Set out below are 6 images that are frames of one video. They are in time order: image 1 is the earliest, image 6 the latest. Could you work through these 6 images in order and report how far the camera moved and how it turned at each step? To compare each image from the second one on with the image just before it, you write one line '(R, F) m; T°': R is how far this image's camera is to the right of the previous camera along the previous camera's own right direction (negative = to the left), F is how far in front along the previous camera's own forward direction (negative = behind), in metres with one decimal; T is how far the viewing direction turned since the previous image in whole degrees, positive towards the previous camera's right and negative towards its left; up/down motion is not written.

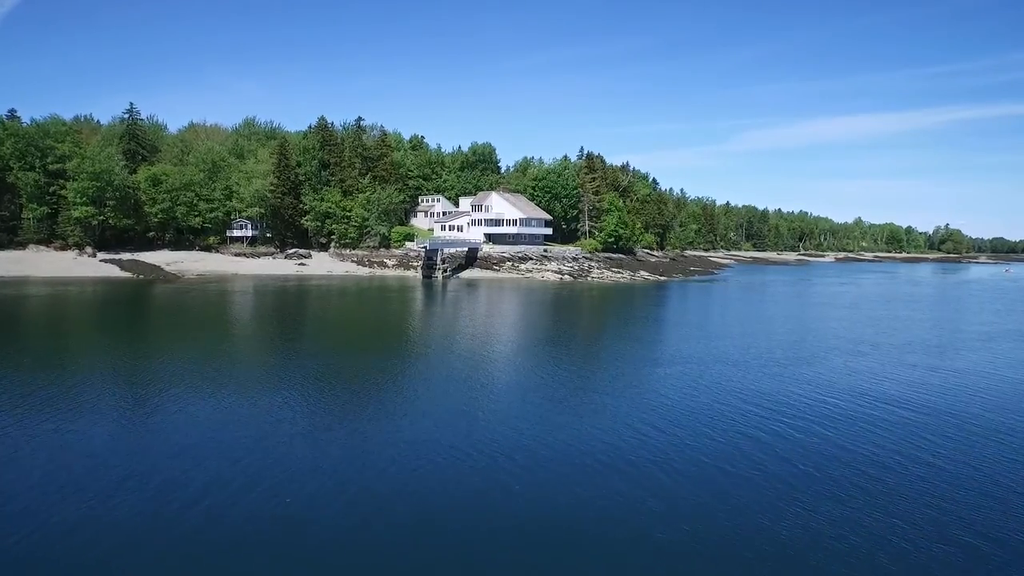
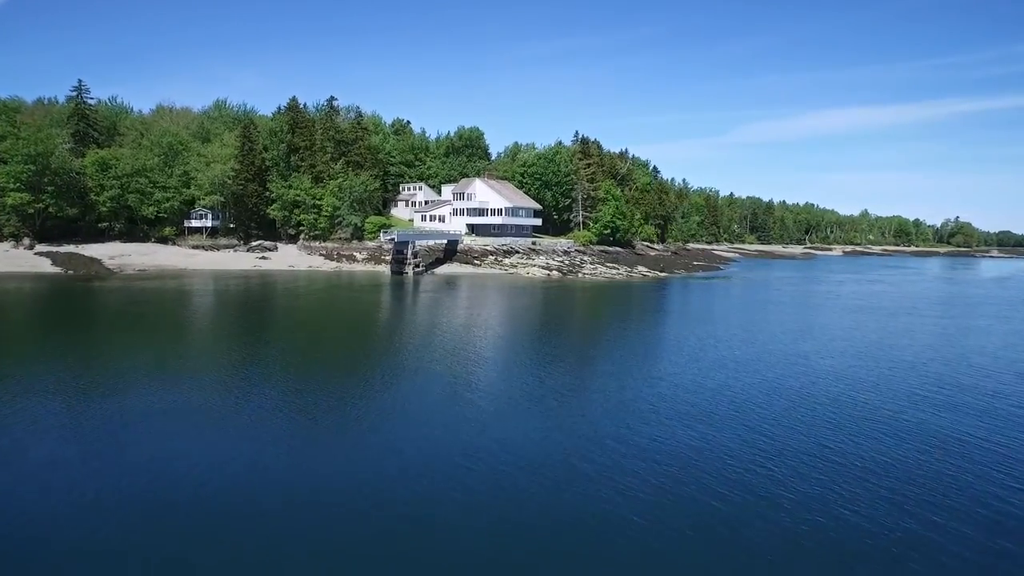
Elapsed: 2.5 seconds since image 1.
(+1.1, +4.5) m; 0°
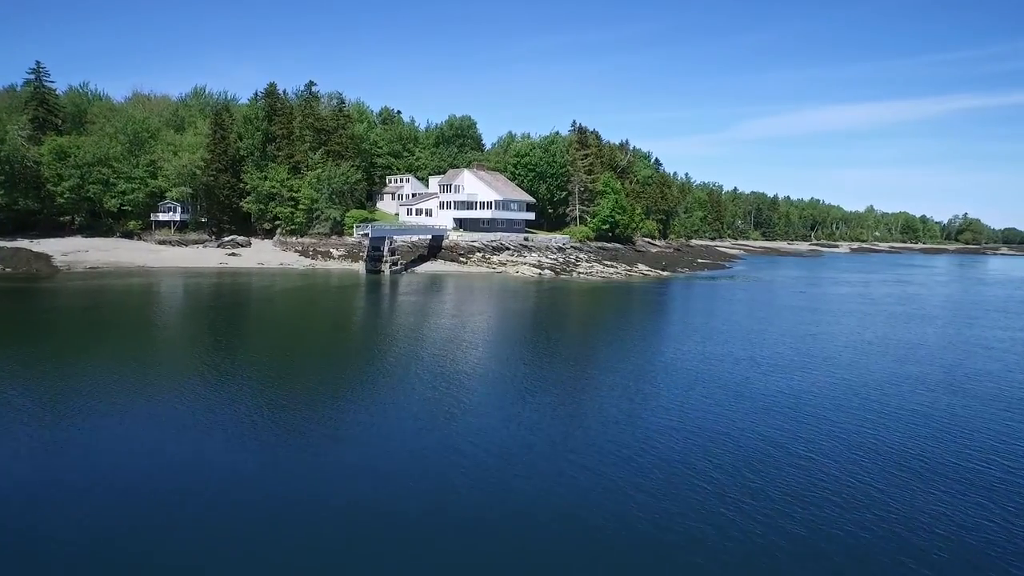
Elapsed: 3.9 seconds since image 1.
(+0.6, +3.2) m; 0°
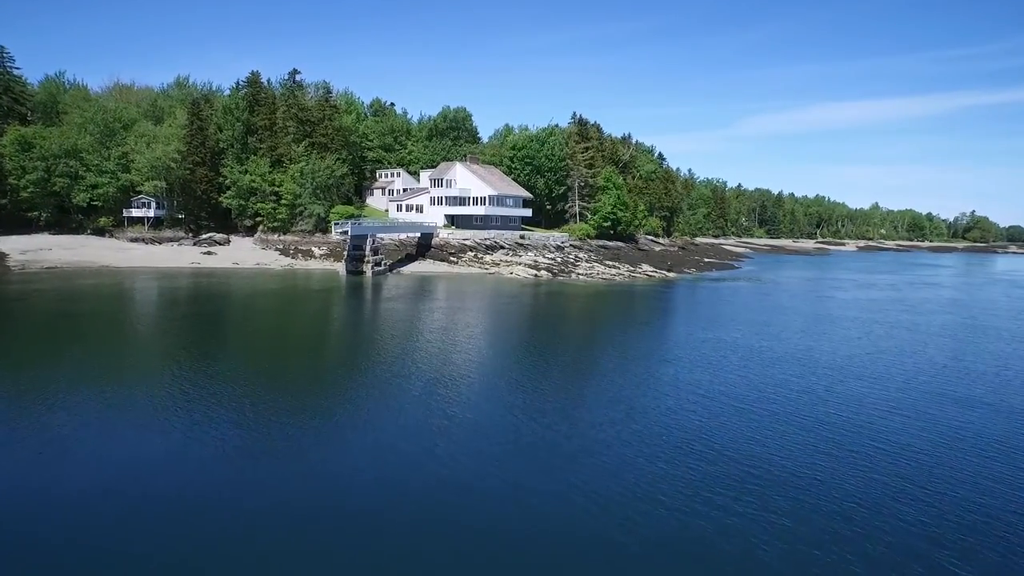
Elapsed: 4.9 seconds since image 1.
(+0.3, +2.6) m; 0°
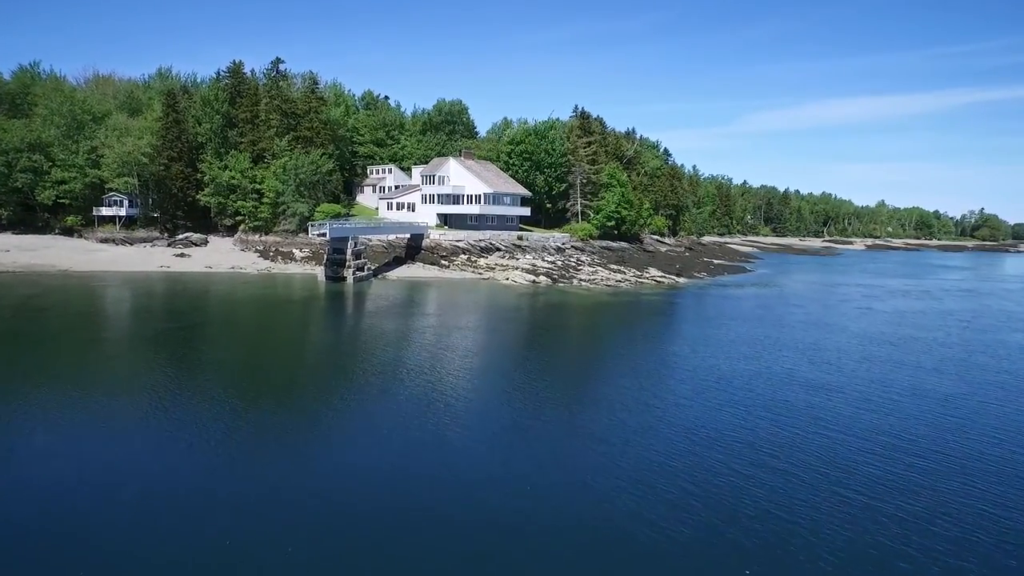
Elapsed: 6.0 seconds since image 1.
(+0.2, +2.7) m; 0°
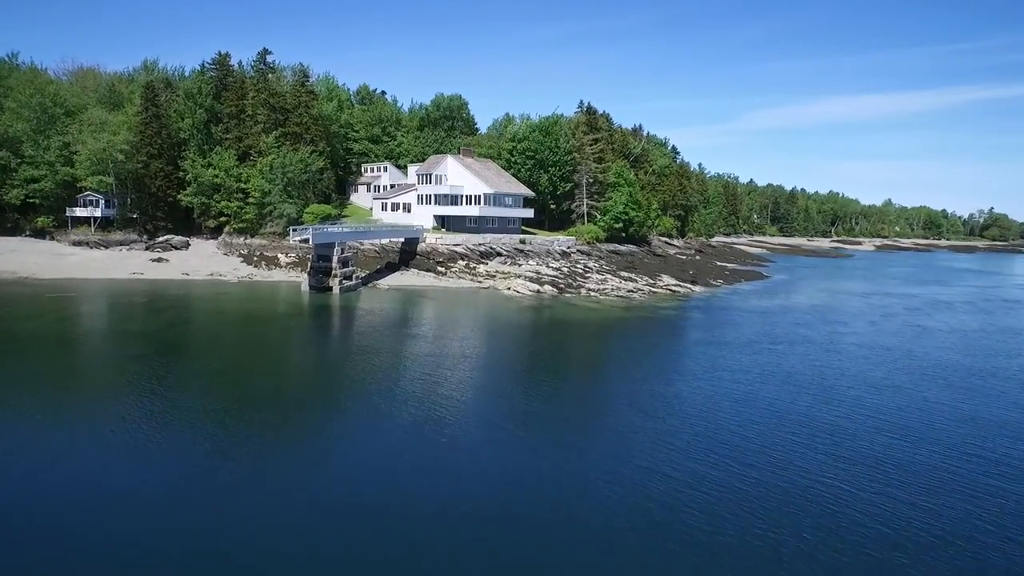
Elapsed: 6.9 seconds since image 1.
(-0.1, +2.4) m; 0°
